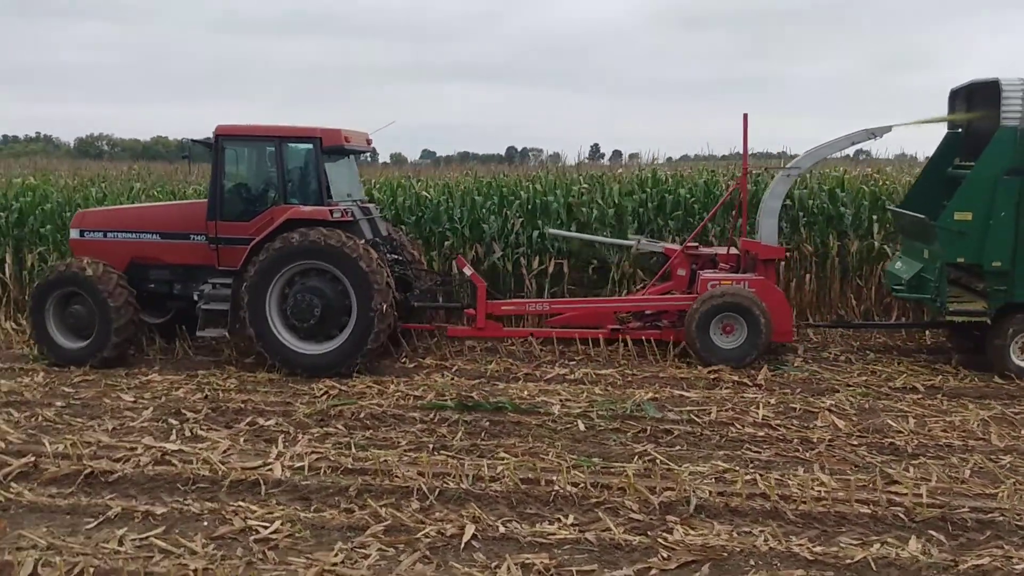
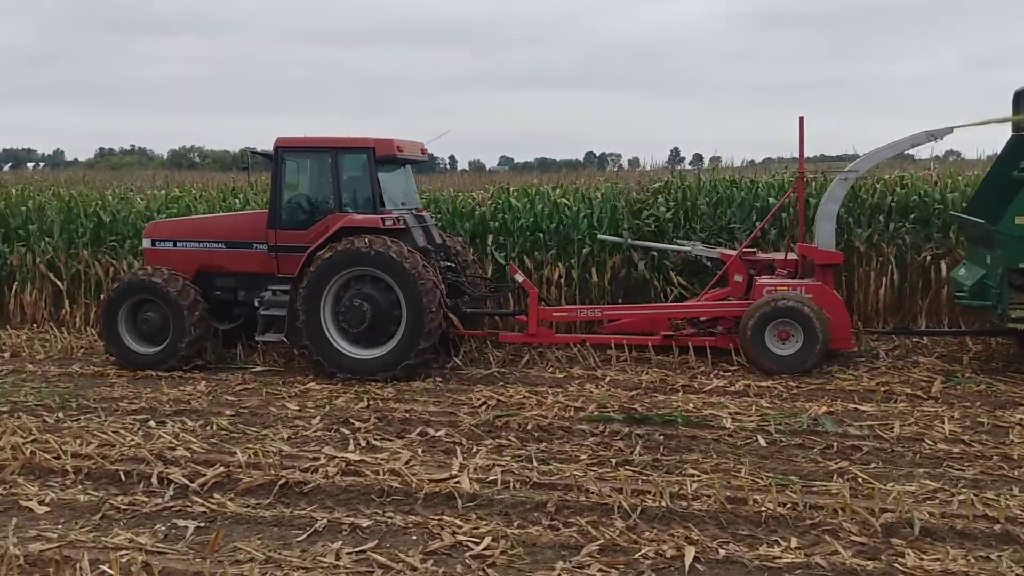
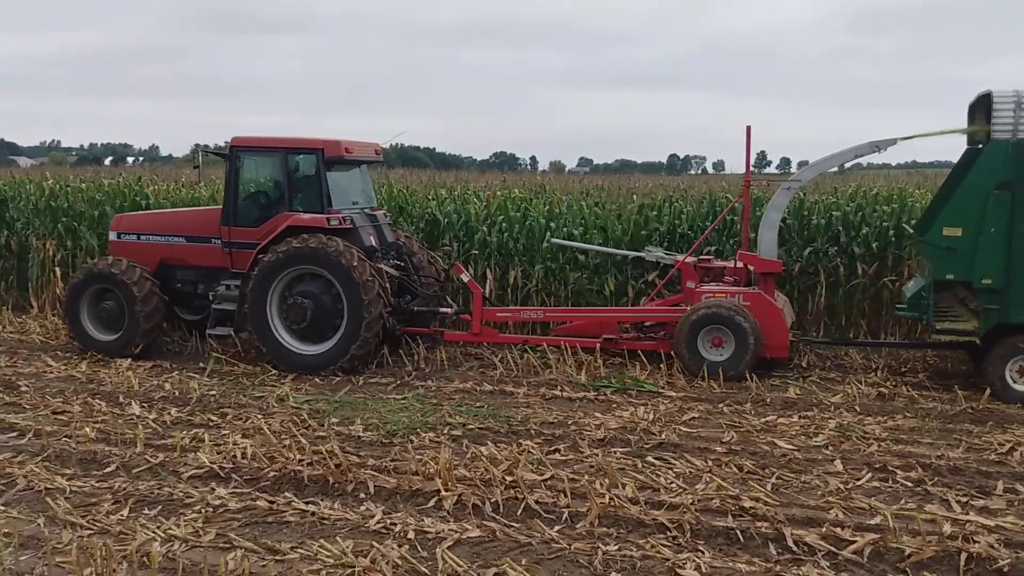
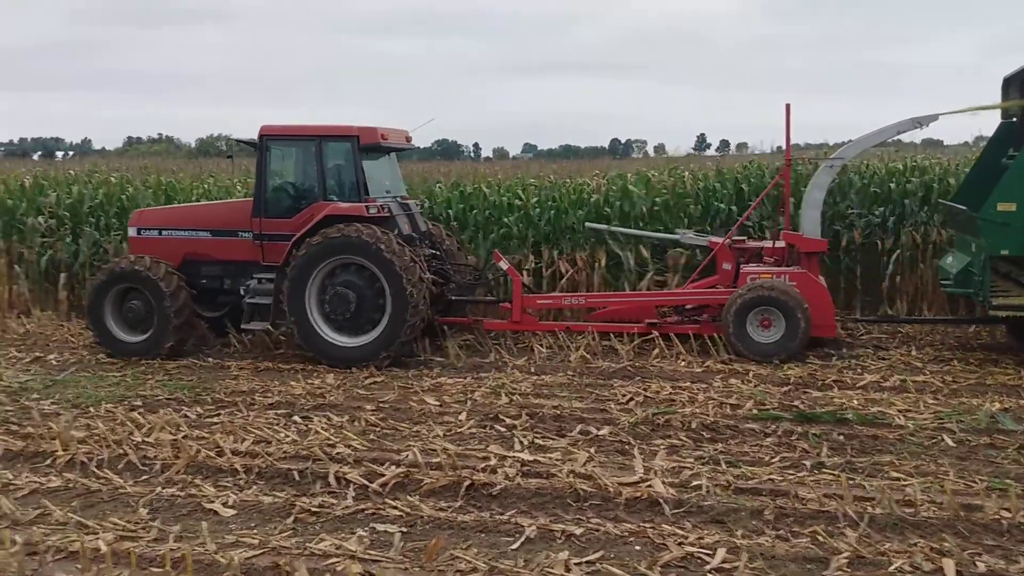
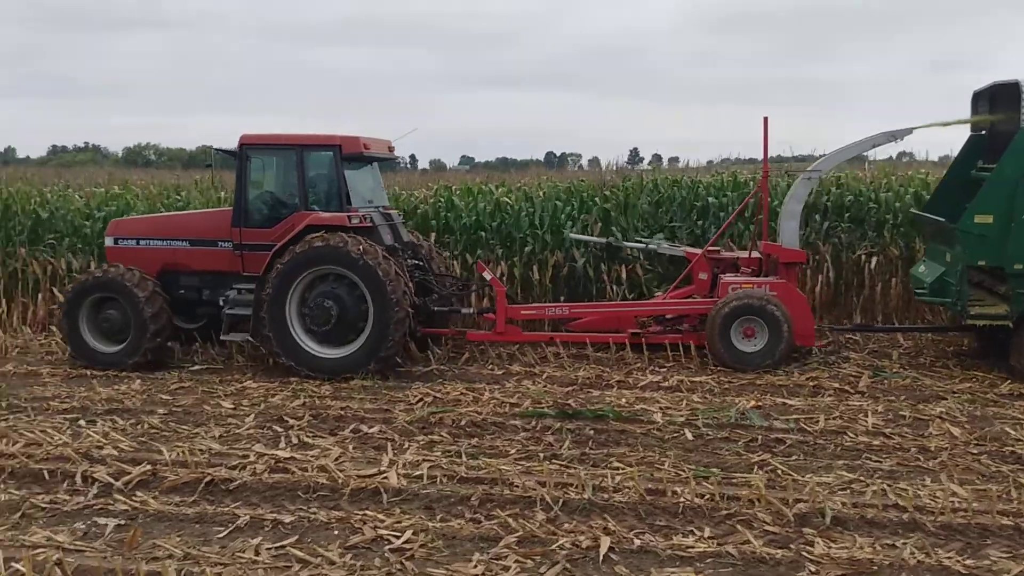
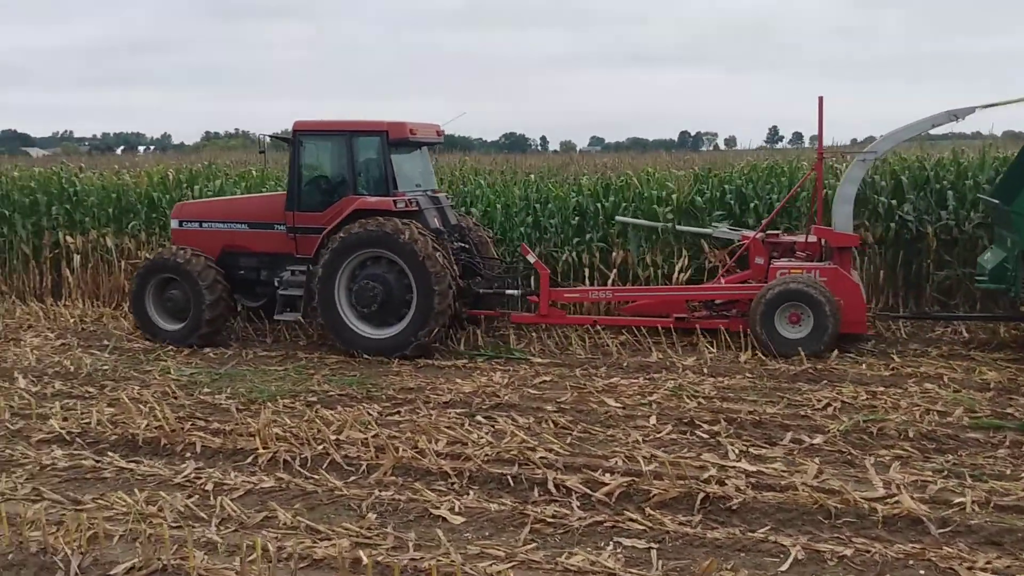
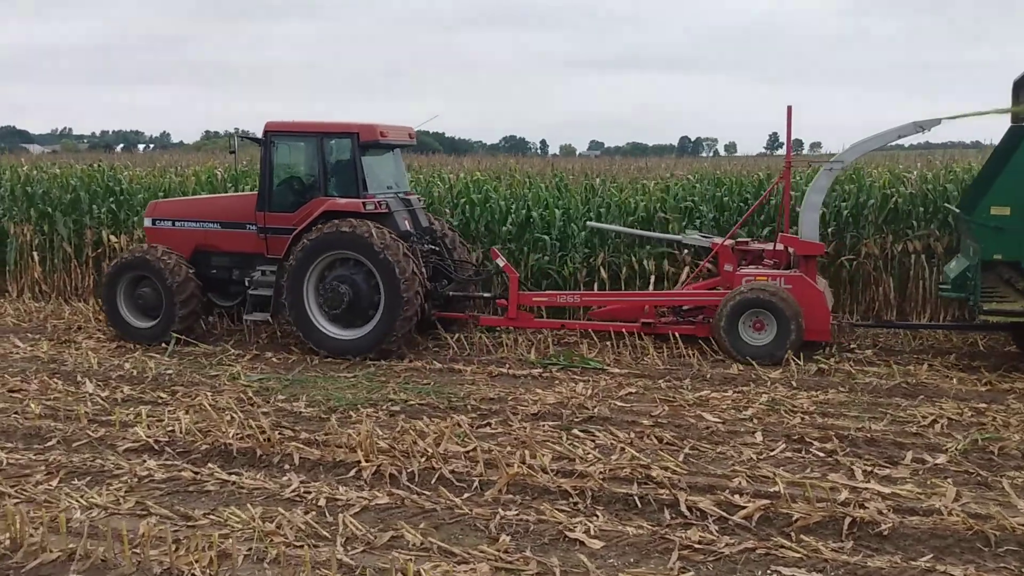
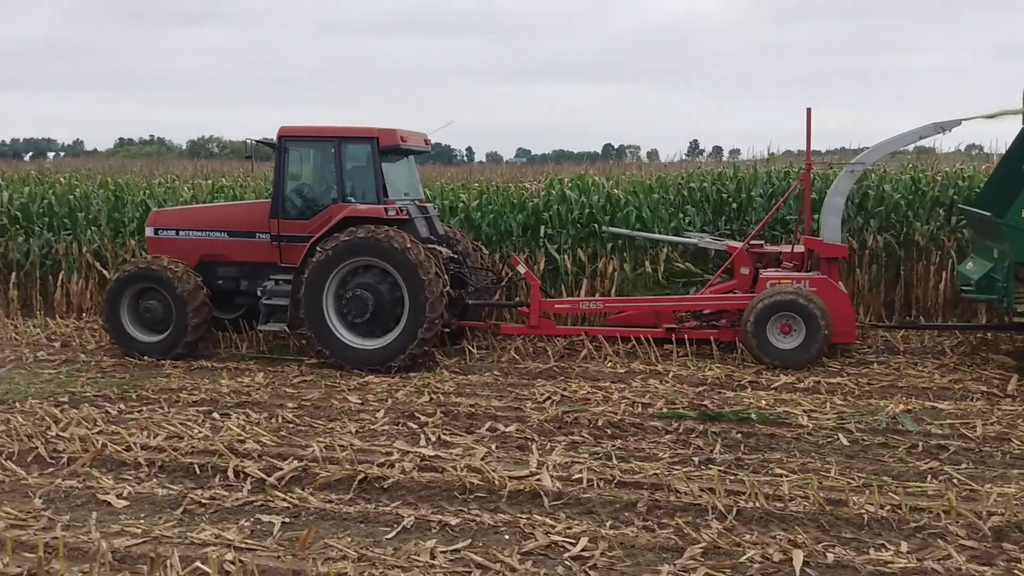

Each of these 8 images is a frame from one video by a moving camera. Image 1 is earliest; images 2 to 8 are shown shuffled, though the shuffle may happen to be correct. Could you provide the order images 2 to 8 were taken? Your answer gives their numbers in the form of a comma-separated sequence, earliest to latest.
5, 2, 8, 4, 6, 7, 3
